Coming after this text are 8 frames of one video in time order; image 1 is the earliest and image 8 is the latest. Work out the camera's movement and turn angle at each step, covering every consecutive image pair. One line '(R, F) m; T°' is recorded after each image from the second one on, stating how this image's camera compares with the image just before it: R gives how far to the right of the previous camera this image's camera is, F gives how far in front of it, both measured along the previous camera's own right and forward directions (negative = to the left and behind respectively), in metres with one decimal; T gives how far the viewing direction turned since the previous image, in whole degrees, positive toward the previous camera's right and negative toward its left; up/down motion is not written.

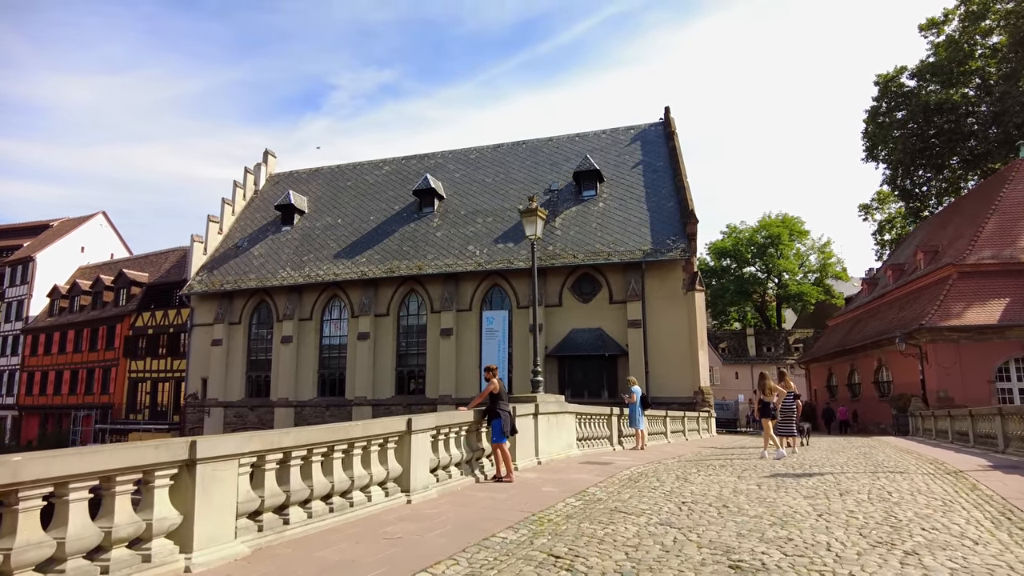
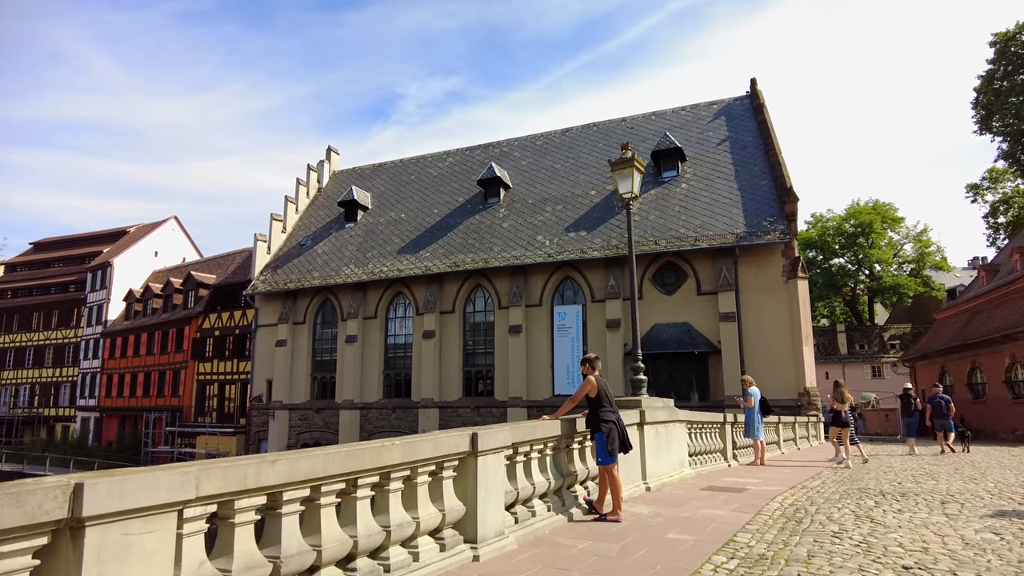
(-0.3, +1.9) m; -6°
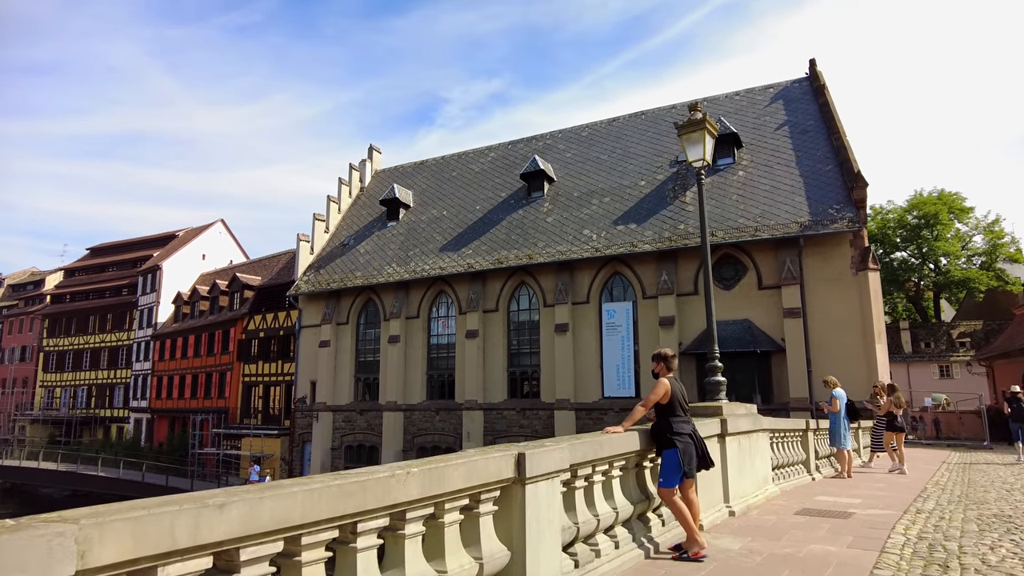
(-0.1, +1.0) m; -4°
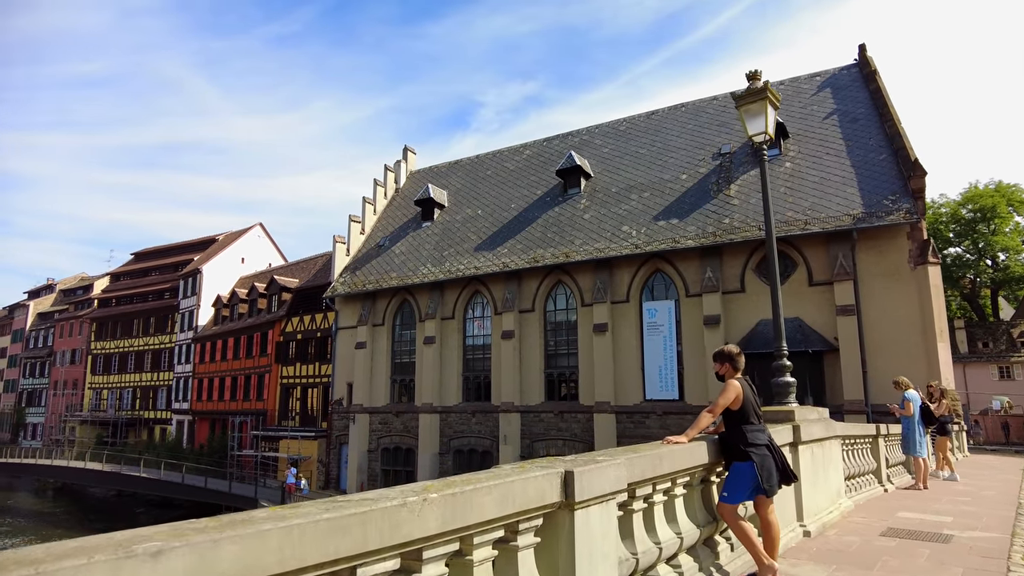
(0.0, +0.6) m; -3°
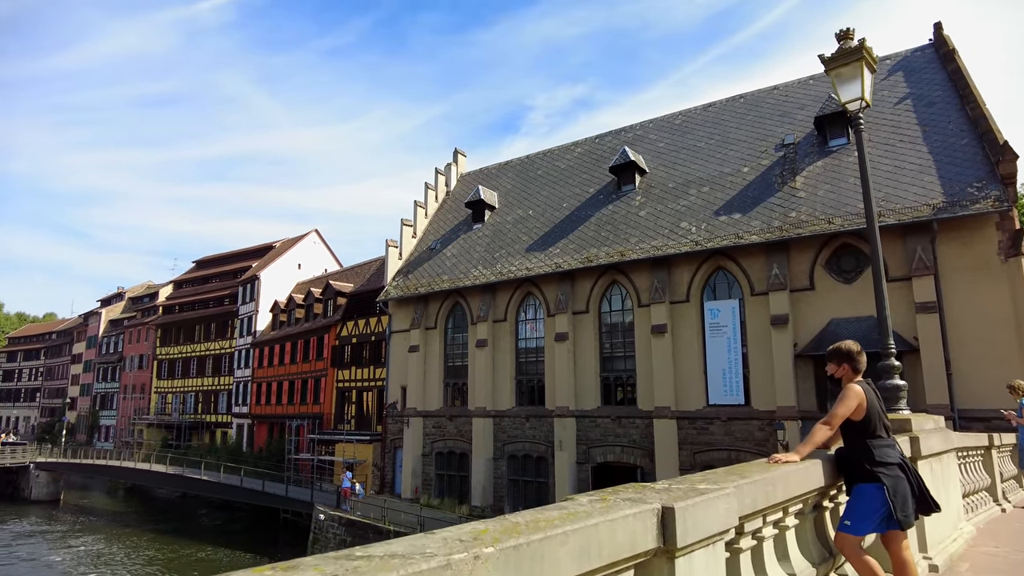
(-0.1, +0.6) m; -4°
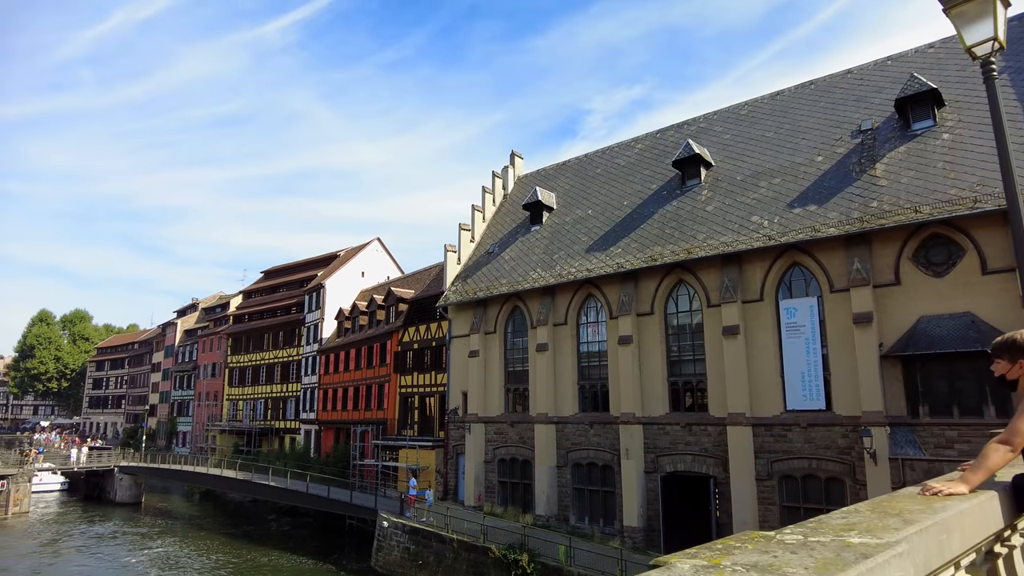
(0.0, +0.6) m; -5°
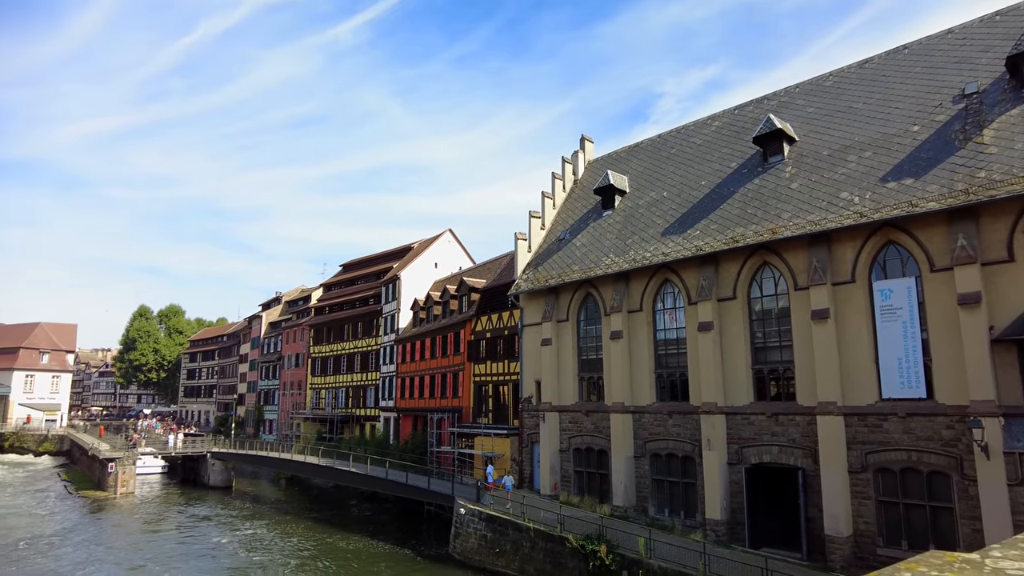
(0.0, +0.4) m; -6°
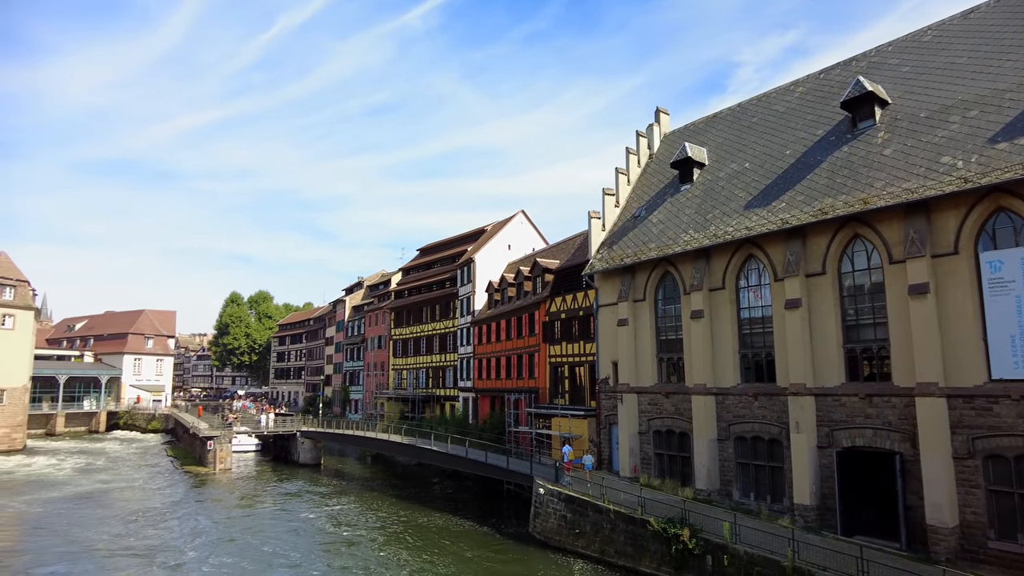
(0.0, +0.3) m; -6°
